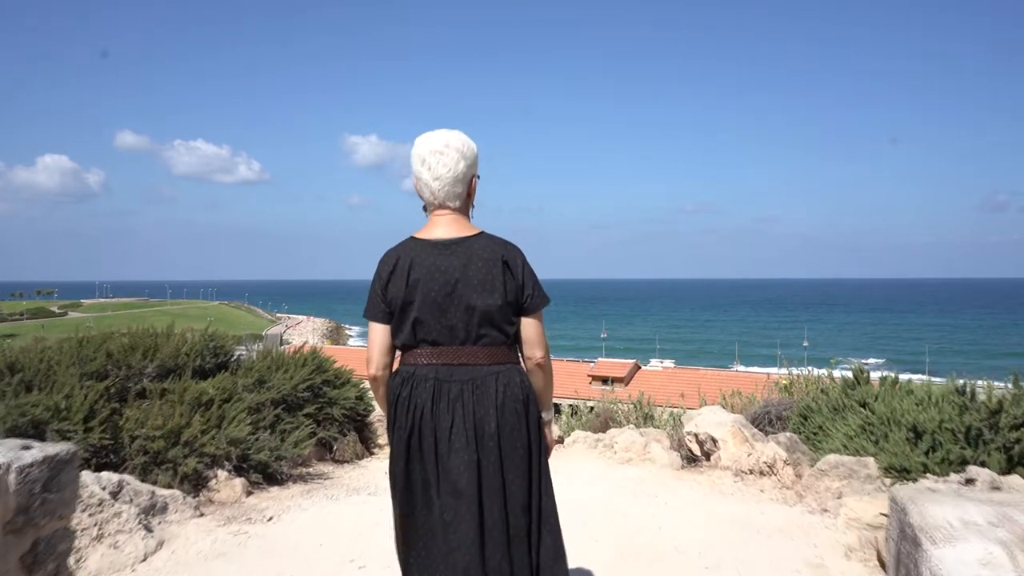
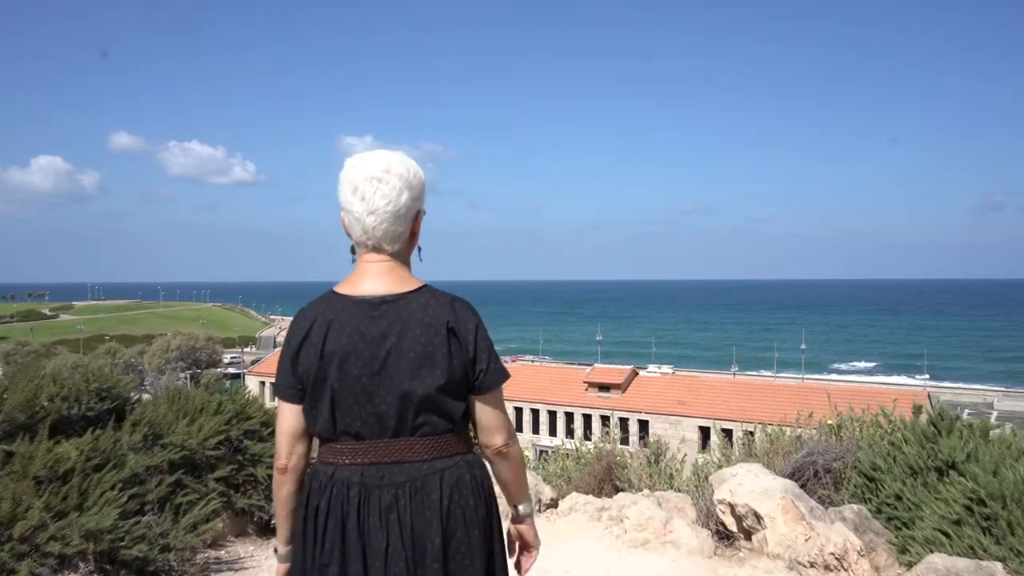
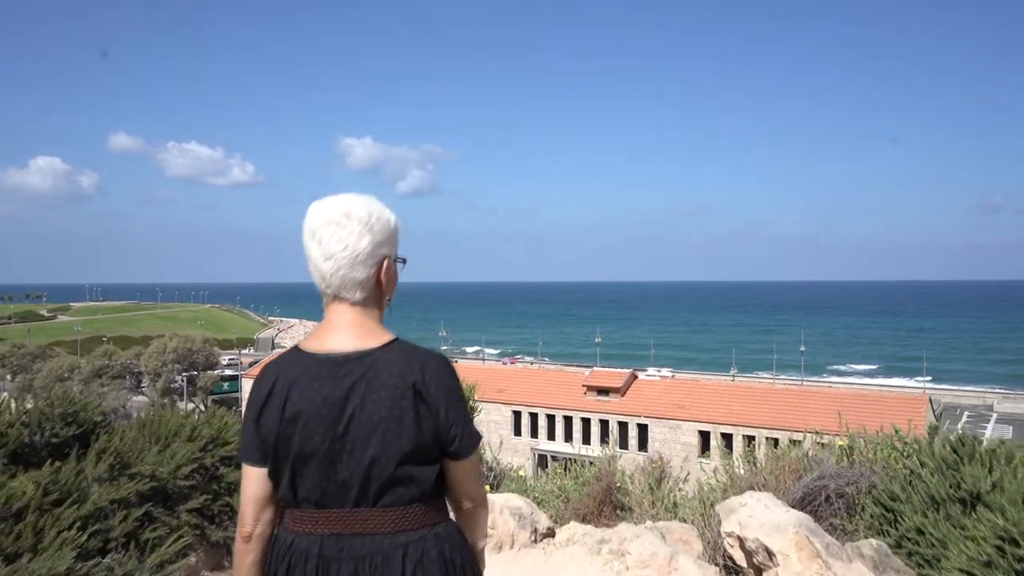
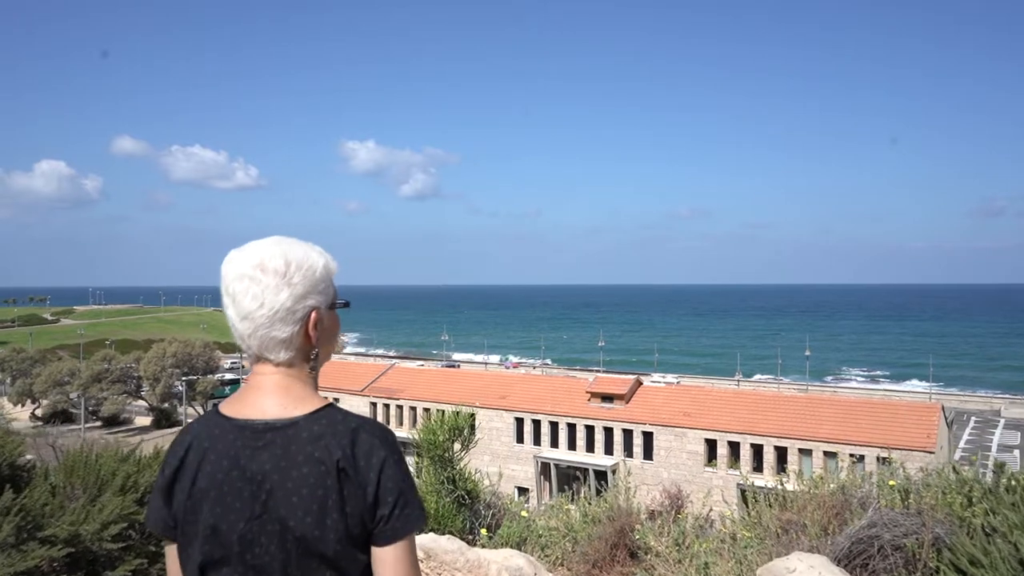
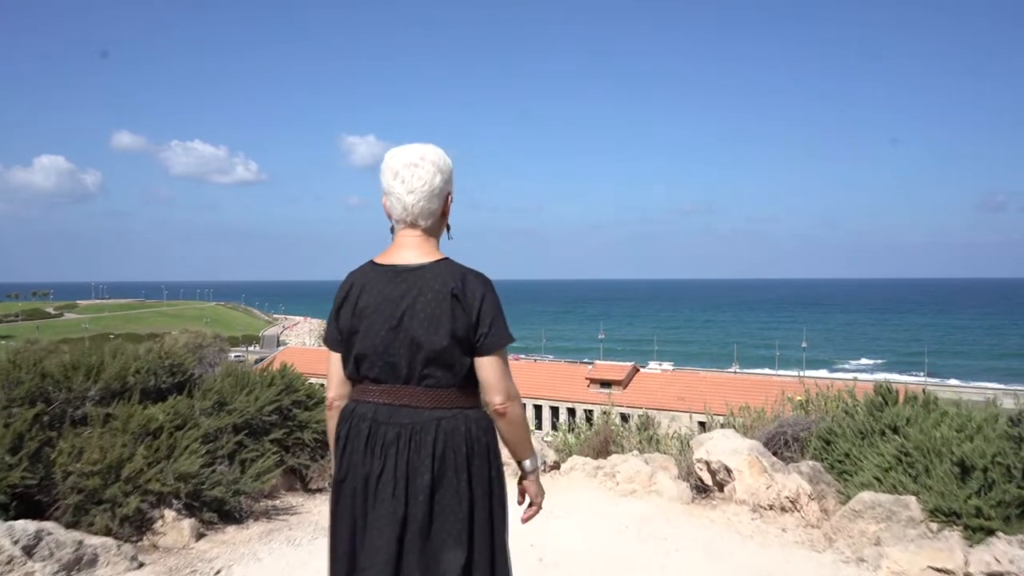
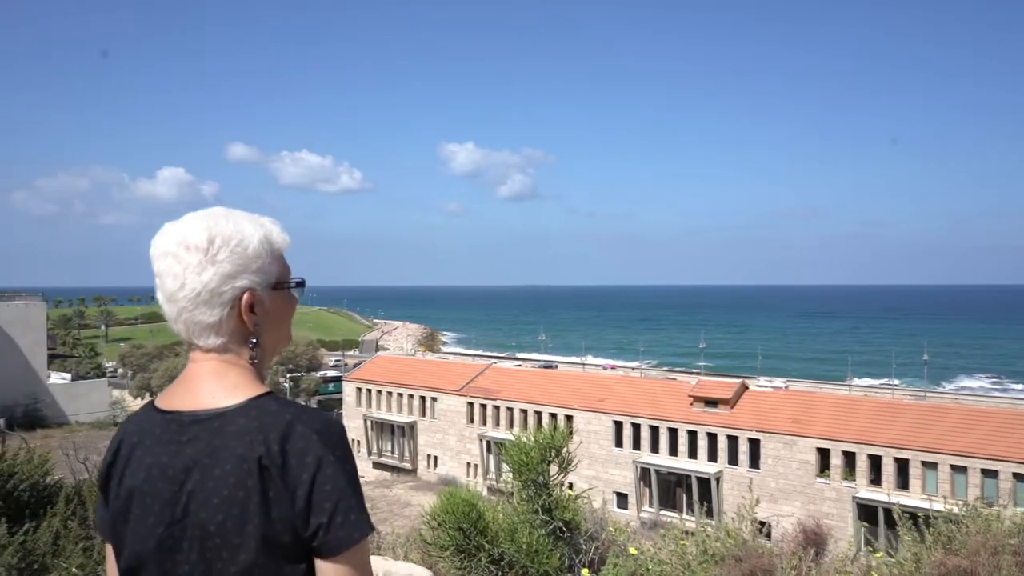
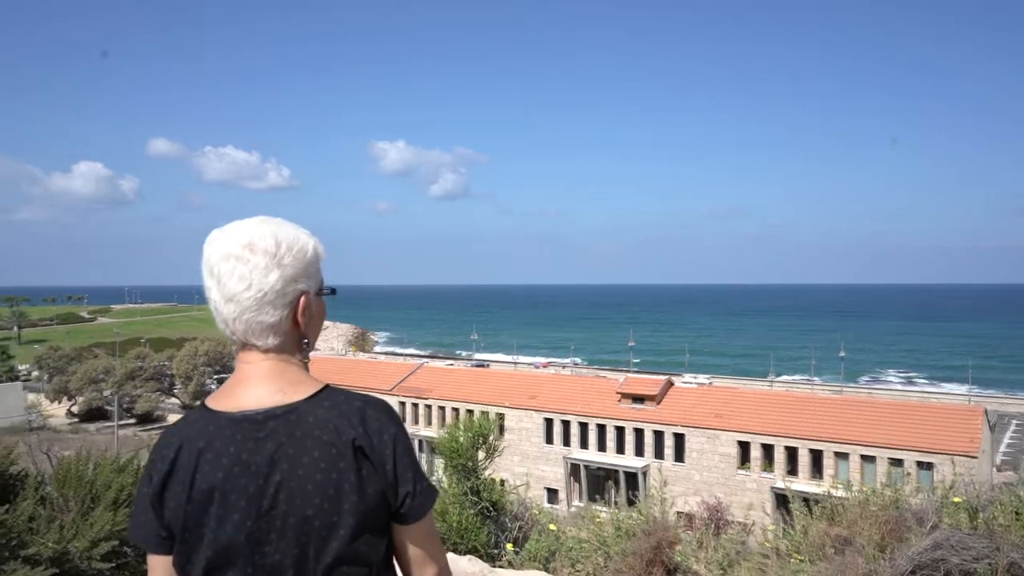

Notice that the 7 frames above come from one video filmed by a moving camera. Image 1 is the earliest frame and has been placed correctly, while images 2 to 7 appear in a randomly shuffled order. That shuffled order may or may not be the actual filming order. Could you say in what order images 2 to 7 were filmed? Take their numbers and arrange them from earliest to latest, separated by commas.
5, 2, 3, 4, 7, 6
